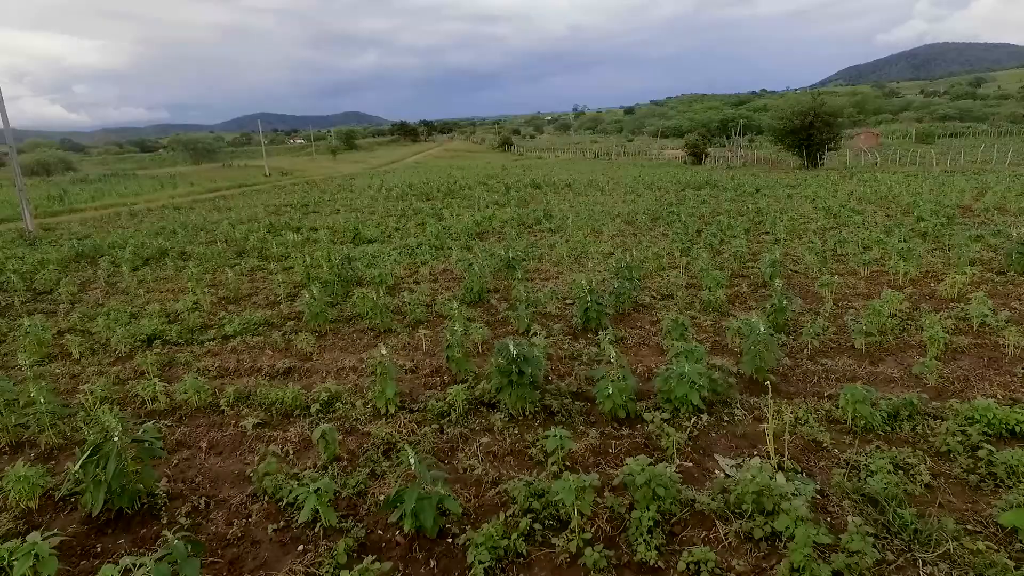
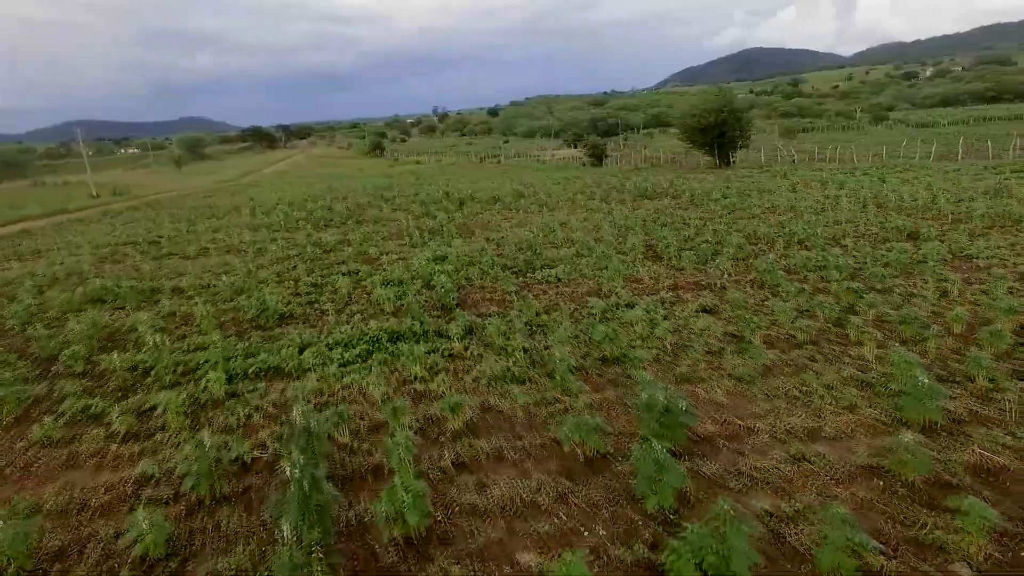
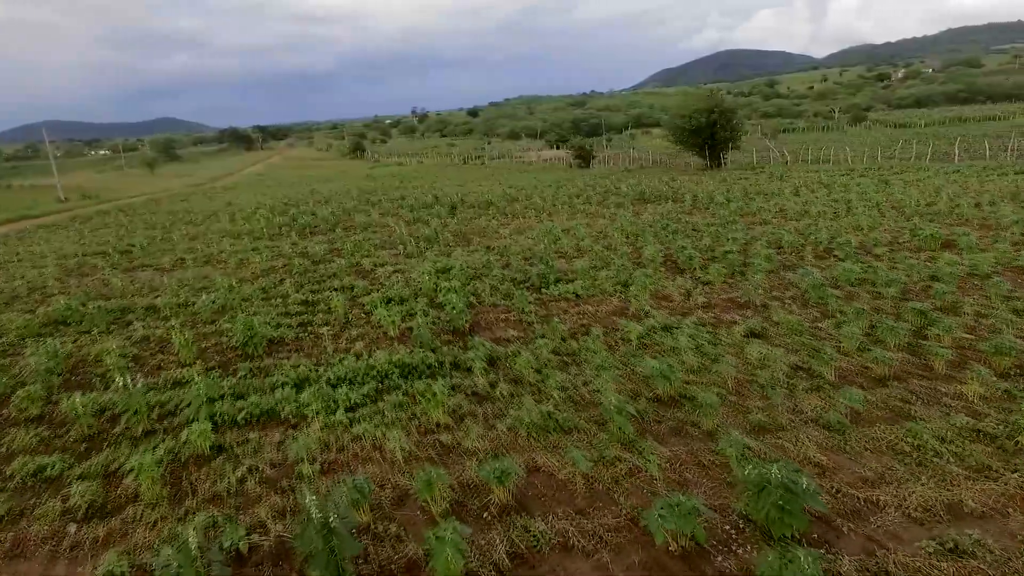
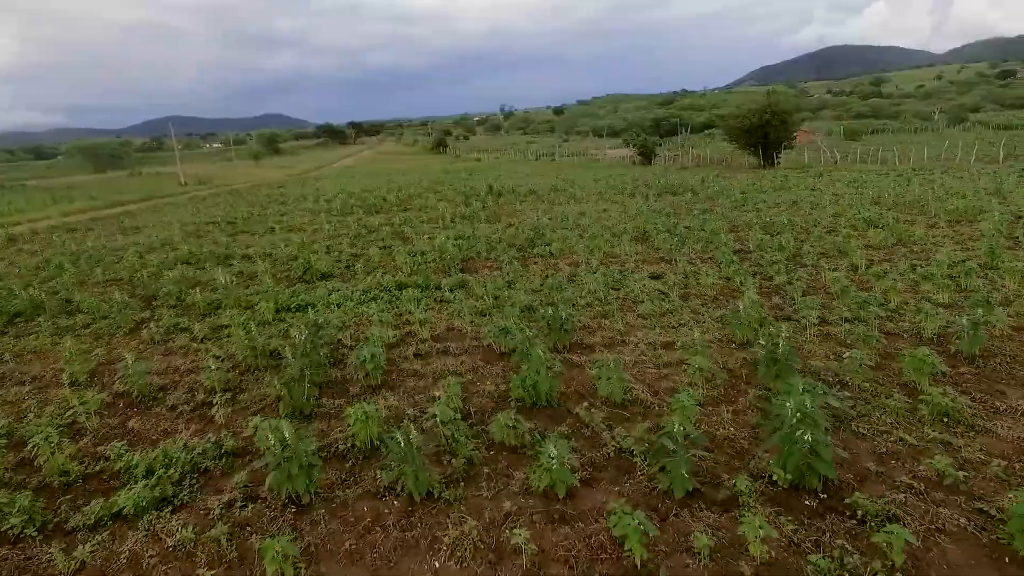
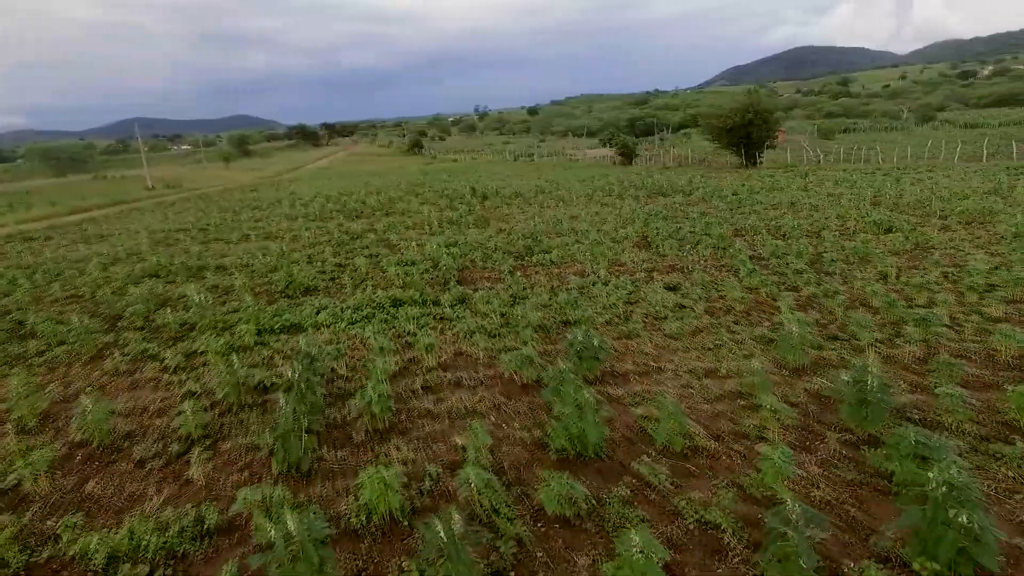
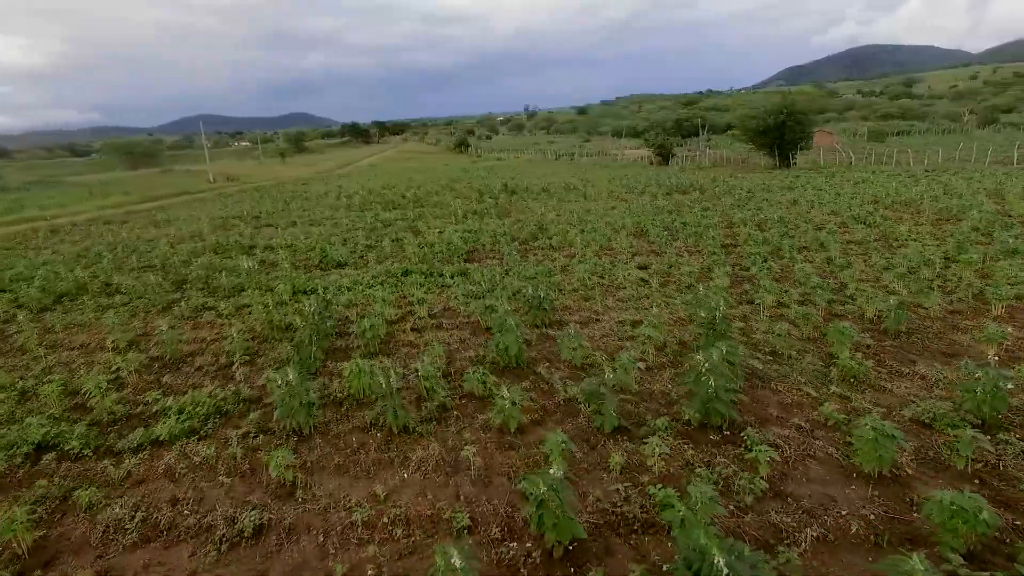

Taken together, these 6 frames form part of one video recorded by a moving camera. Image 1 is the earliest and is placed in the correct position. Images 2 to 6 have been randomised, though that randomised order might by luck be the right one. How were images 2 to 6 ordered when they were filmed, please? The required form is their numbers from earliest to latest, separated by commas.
6, 4, 5, 2, 3
